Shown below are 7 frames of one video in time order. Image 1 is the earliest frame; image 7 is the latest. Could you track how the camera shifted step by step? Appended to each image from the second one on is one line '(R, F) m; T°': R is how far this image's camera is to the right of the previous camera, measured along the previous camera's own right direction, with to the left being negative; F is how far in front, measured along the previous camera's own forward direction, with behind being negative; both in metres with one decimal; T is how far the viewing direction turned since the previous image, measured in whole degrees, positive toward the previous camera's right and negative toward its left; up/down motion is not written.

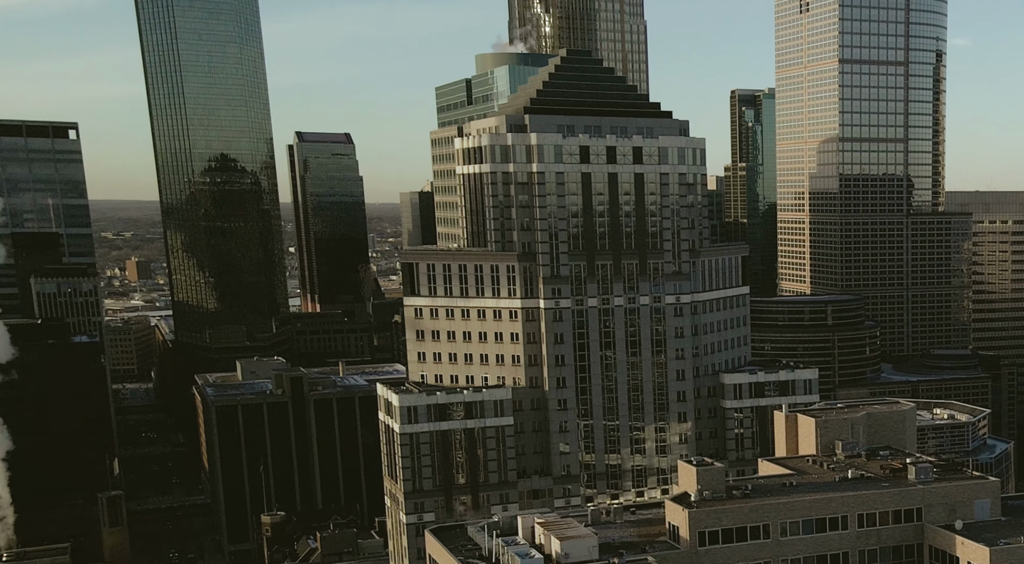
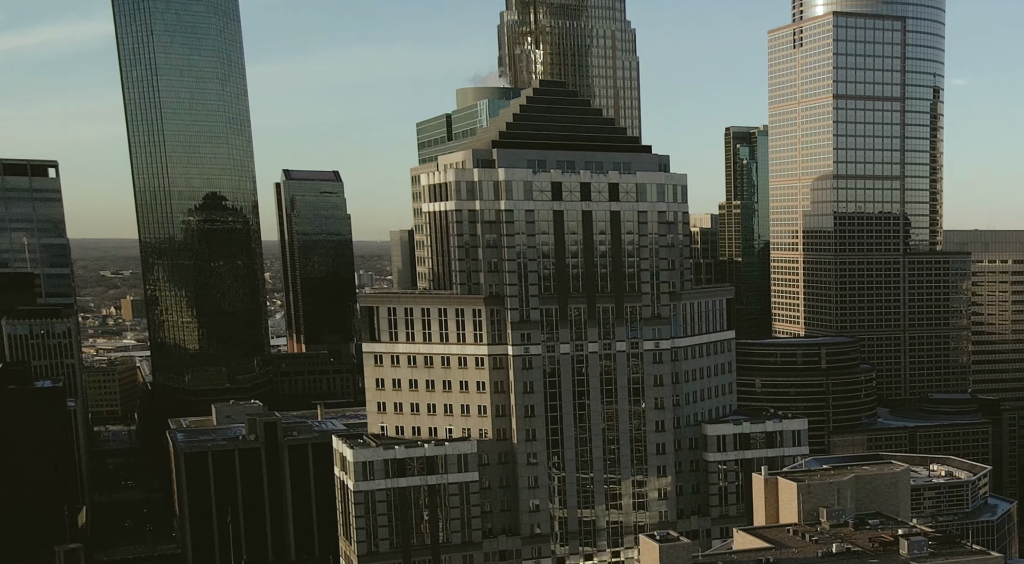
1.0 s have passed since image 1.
(+5.3, +12.3) m; 0°
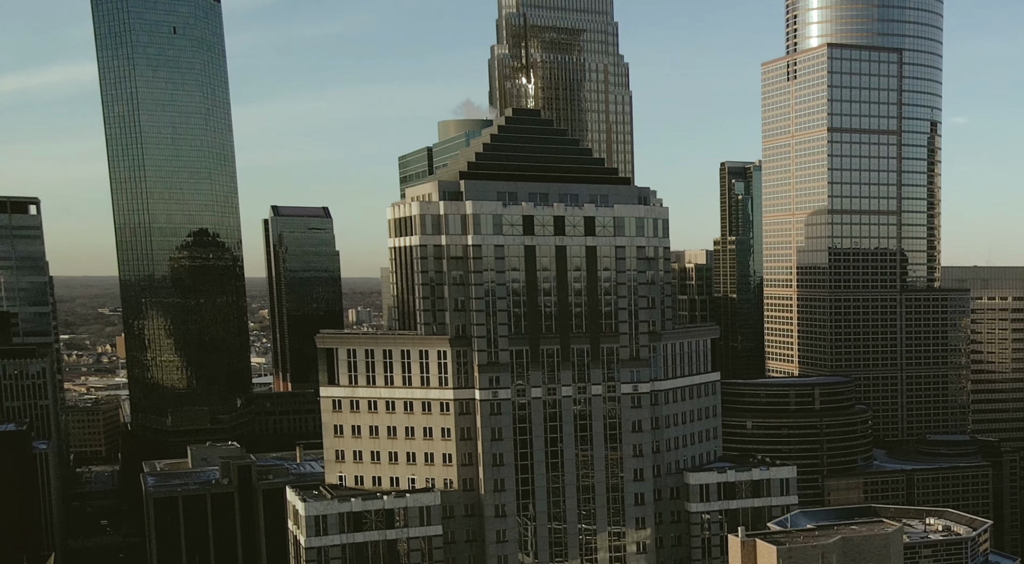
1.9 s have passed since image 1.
(+4.8, +10.8) m; 0°
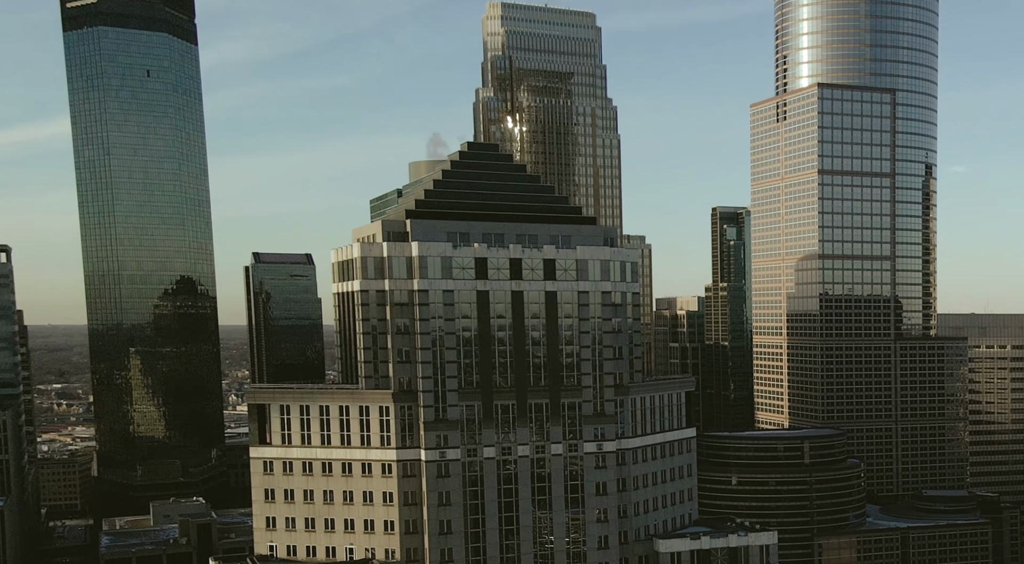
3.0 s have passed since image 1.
(+6.6, +14.8) m; 0°
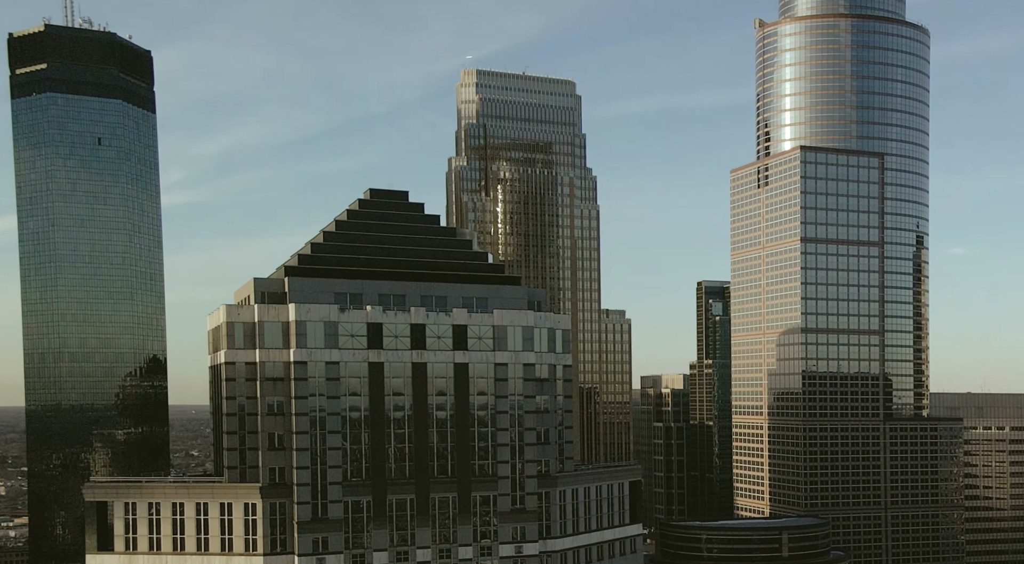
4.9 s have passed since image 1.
(+11.5, +25.5) m; 0°
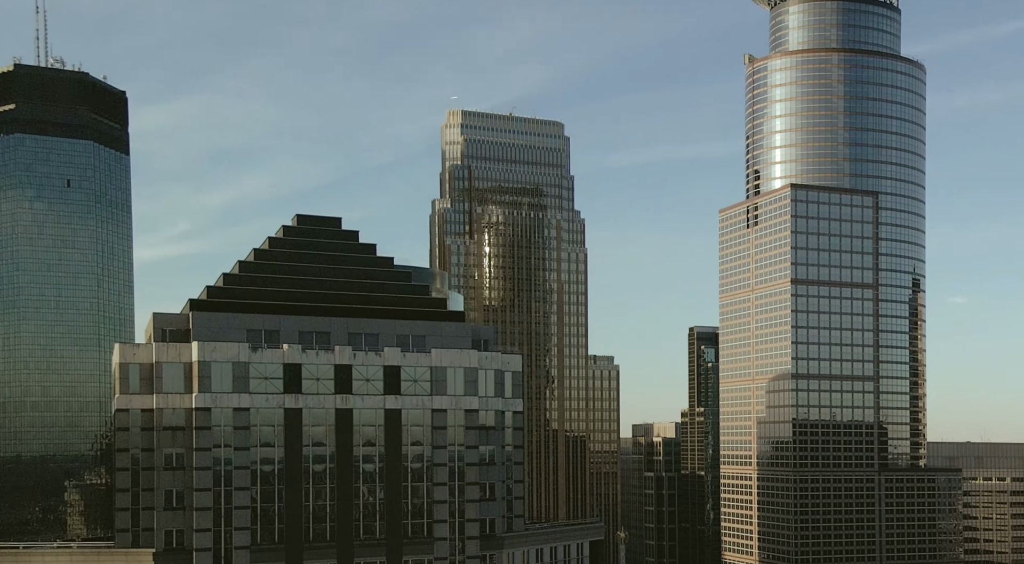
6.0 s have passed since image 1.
(+6.5, +15.5) m; 0°
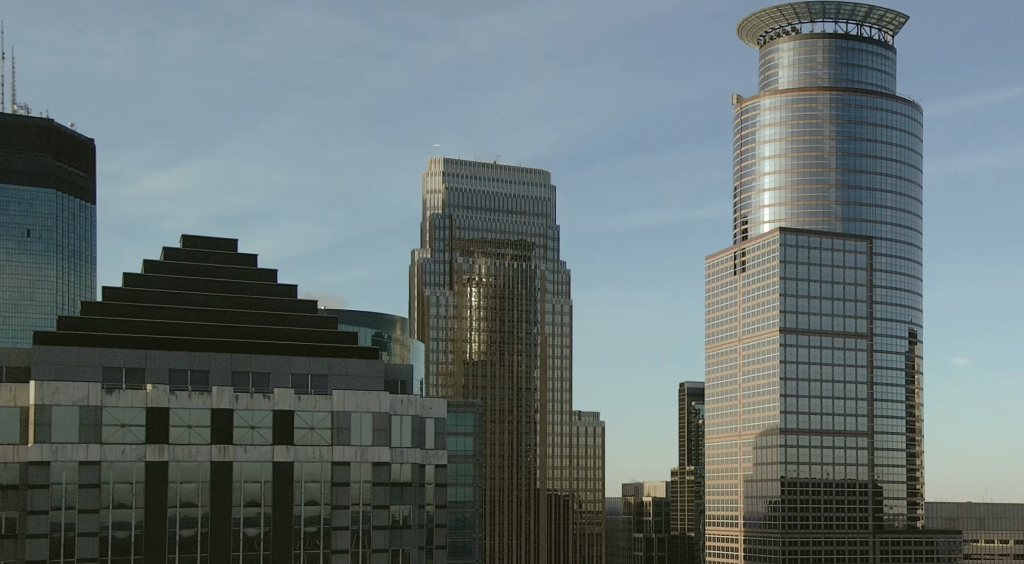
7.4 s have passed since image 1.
(+7.7, +19.2) m; 0°
